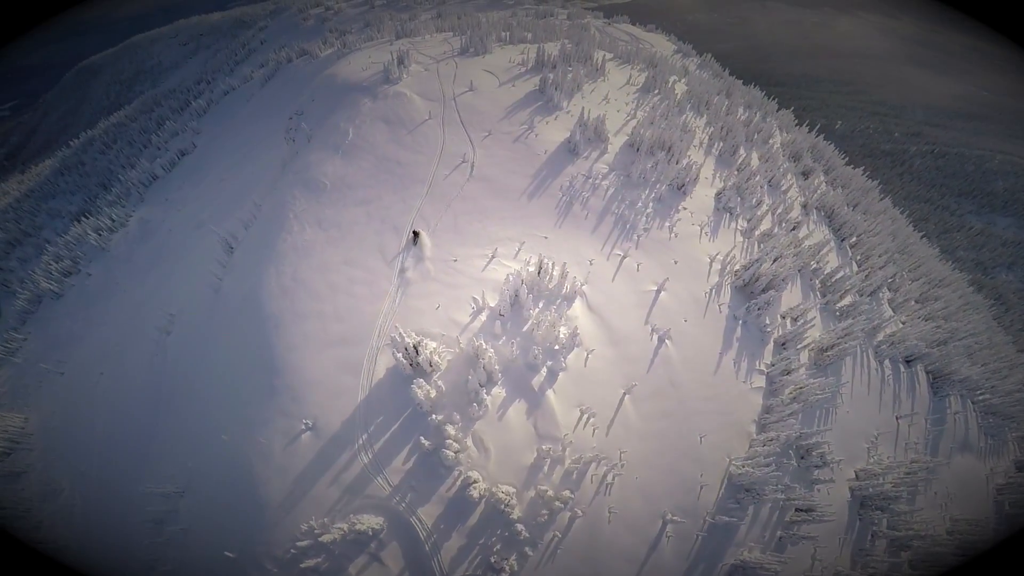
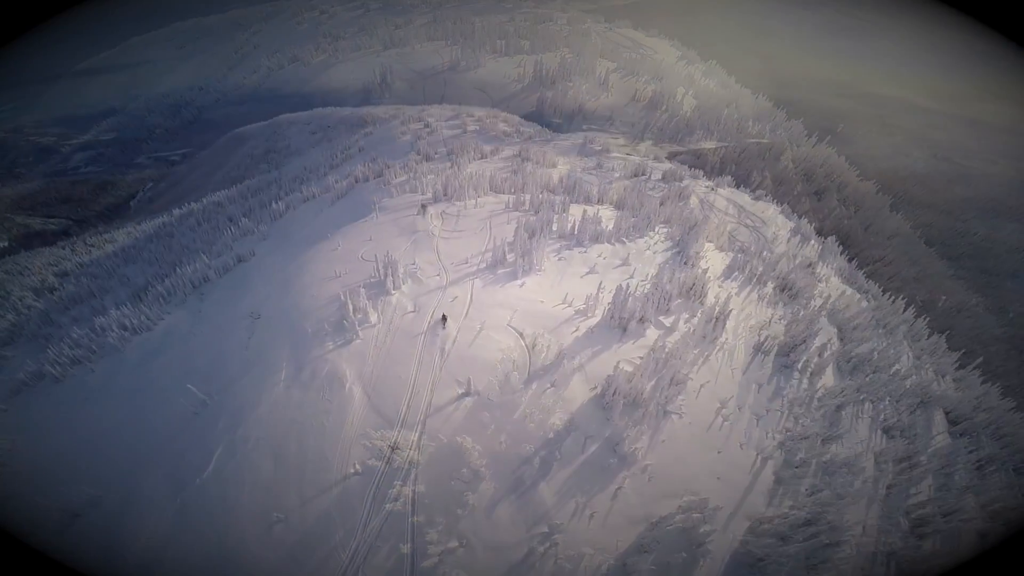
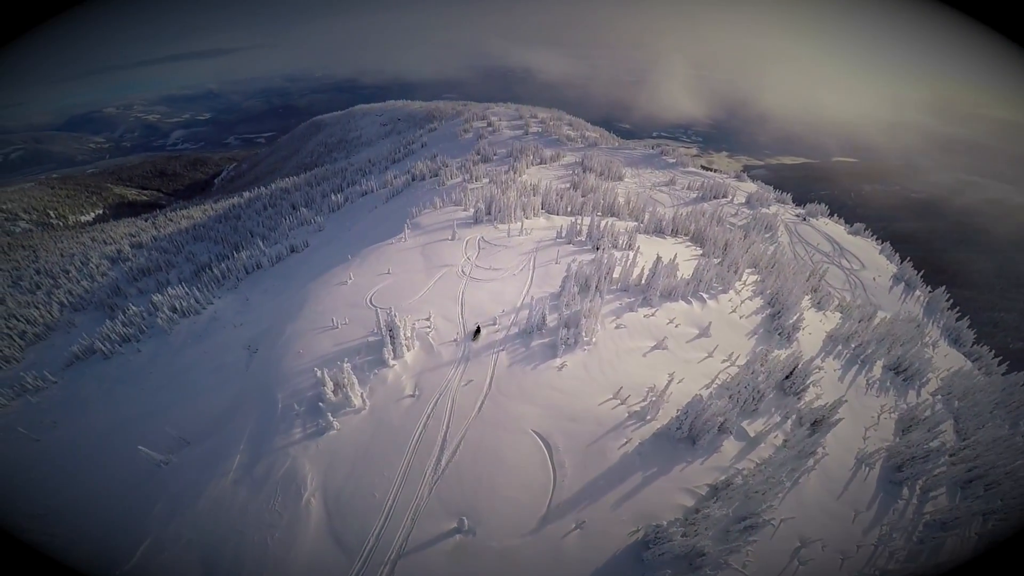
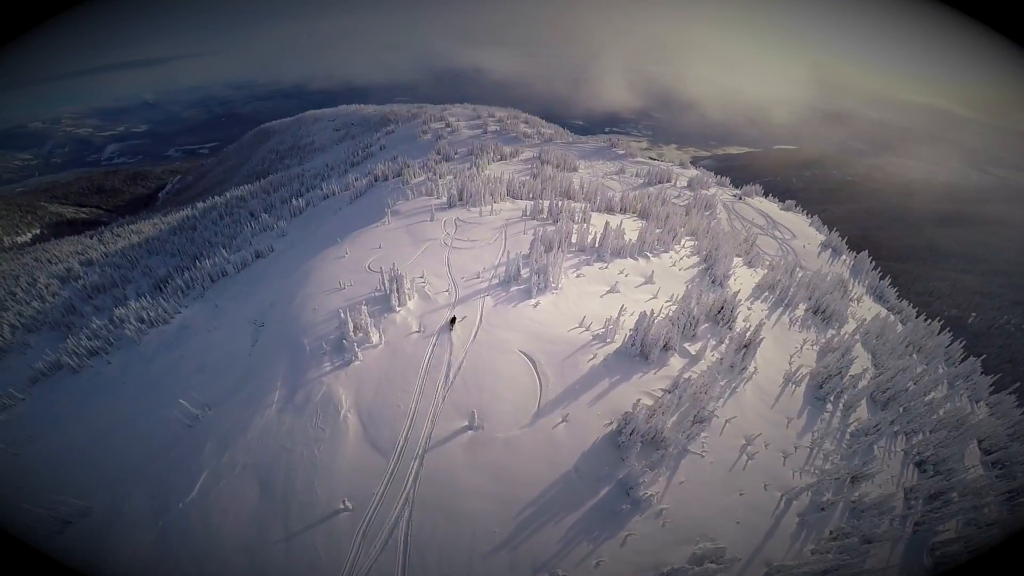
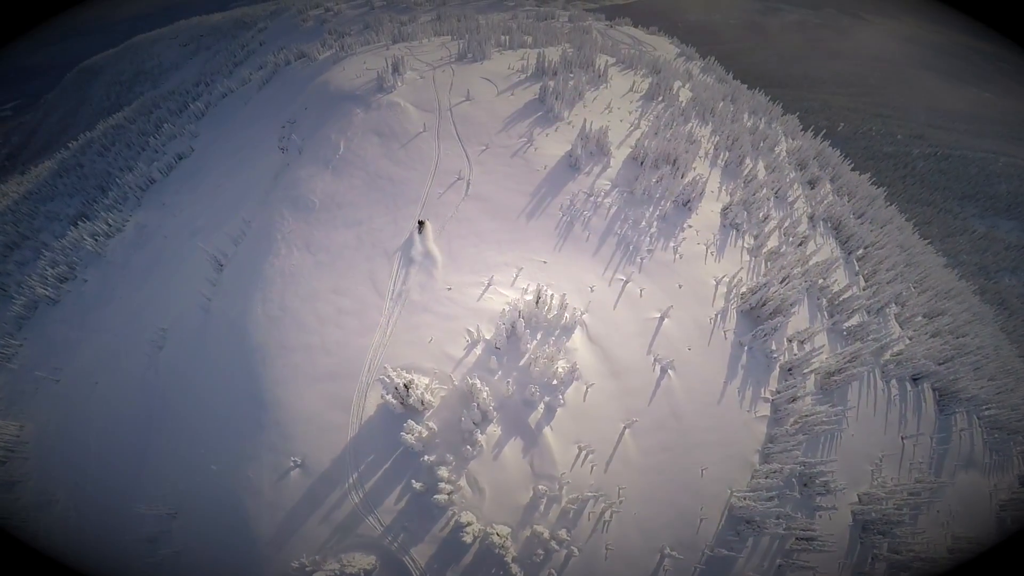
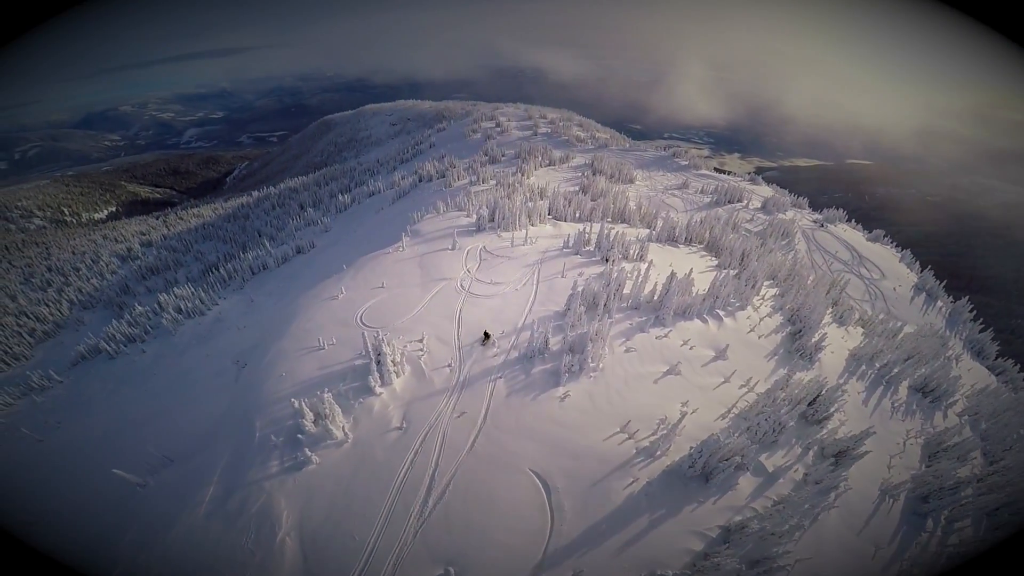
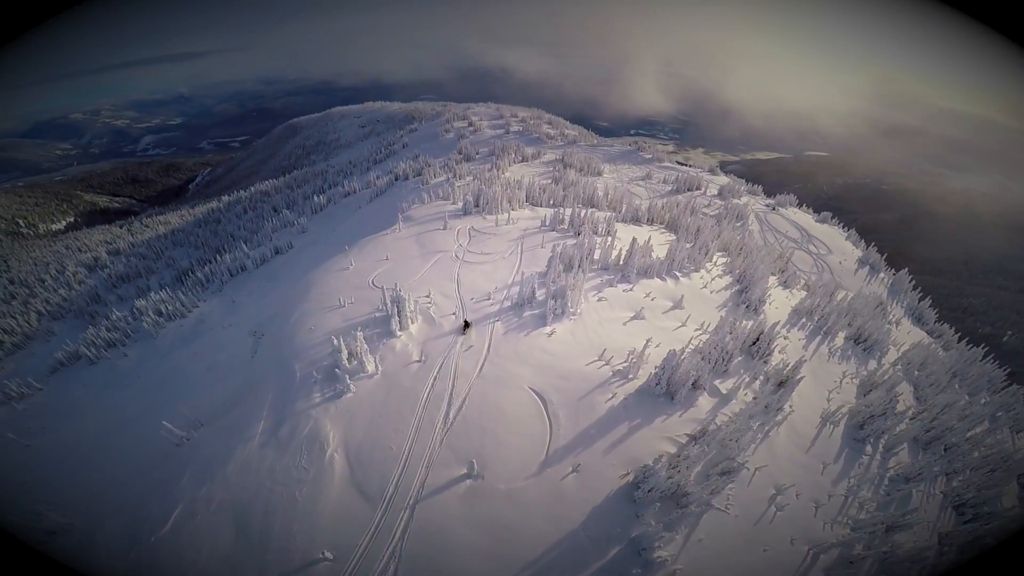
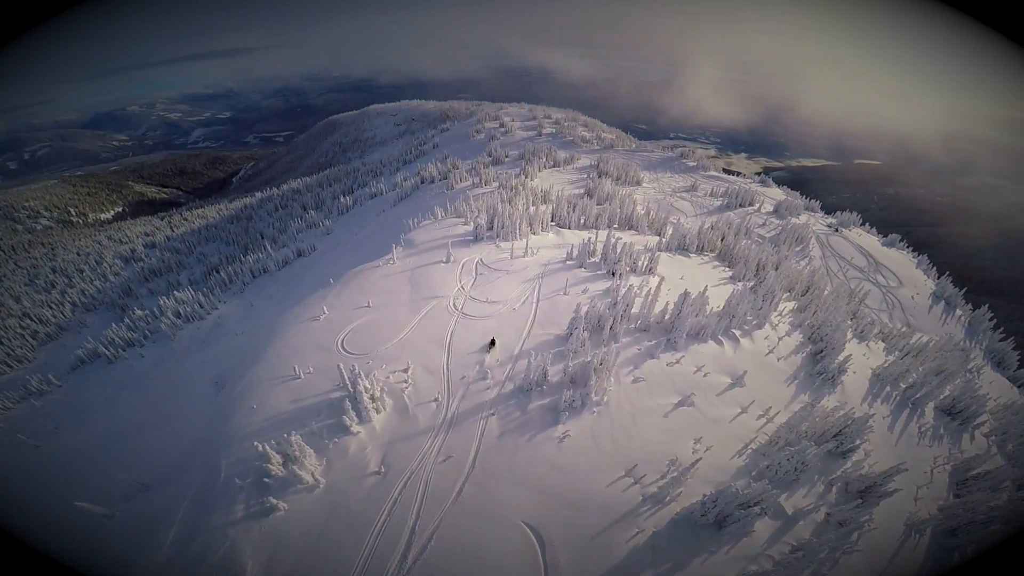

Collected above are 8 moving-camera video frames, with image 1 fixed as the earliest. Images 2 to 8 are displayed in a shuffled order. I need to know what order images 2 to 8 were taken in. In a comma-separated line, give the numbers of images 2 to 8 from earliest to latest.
5, 2, 4, 7, 3, 6, 8
